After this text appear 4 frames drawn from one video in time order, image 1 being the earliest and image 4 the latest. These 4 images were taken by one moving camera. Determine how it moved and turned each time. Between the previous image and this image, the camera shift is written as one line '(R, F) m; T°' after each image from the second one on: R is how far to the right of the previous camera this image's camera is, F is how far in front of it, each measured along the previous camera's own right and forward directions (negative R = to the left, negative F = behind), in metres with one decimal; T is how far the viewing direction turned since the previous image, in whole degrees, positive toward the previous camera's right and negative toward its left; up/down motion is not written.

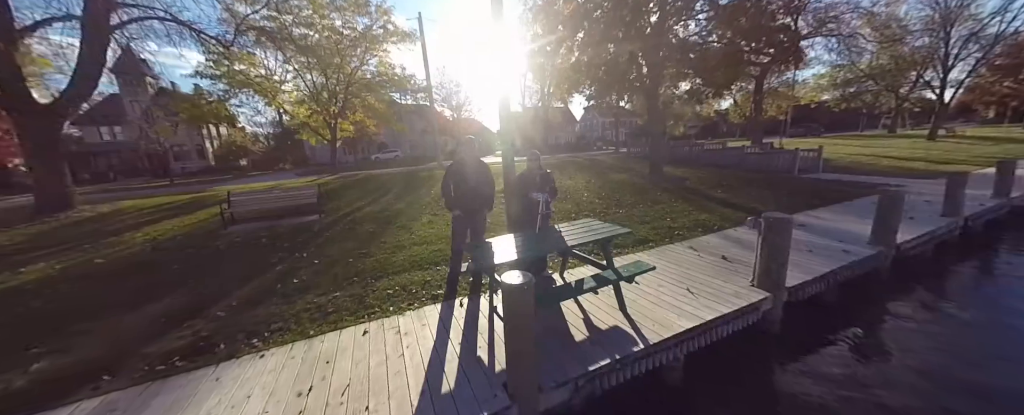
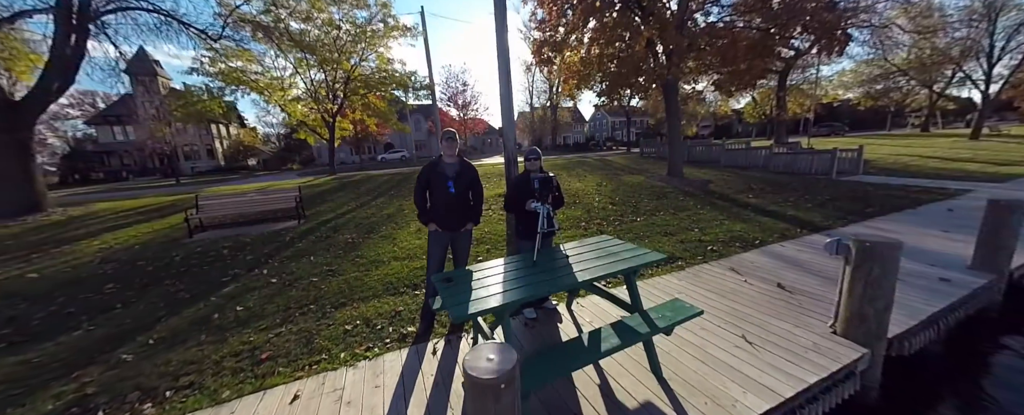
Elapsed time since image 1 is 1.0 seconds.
(+0.2, +1.0) m; -2°
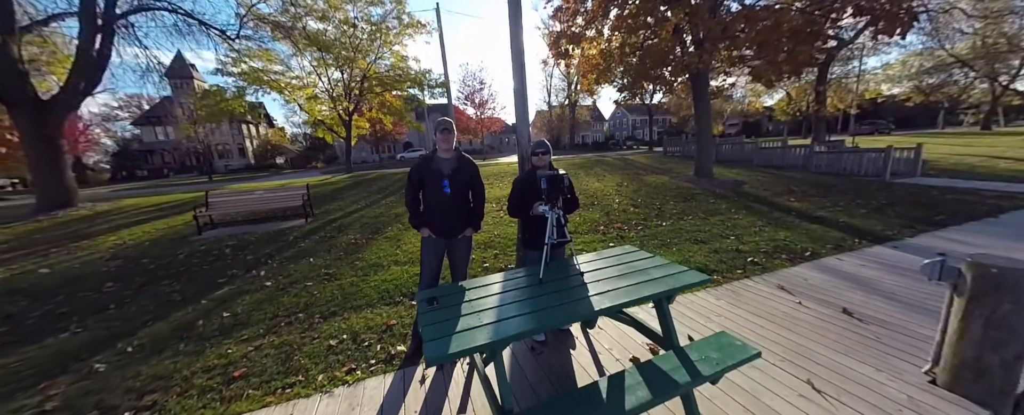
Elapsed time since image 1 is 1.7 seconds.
(+0.1, +0.5) m; -3°
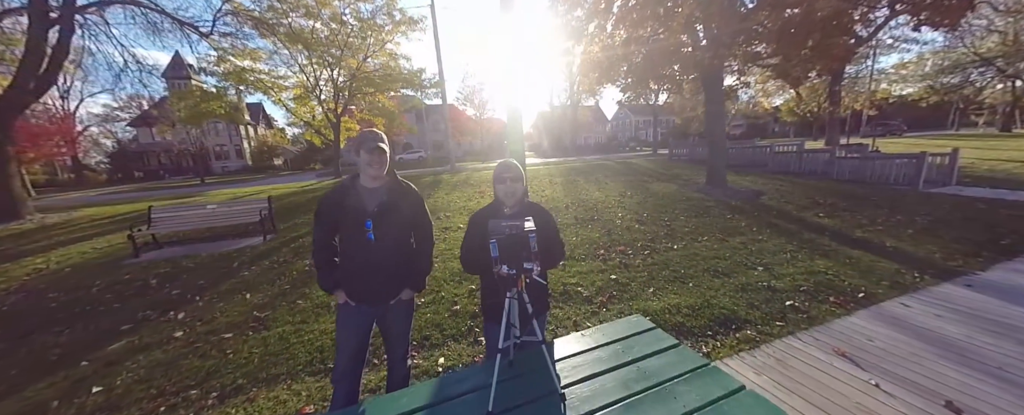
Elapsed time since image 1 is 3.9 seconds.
(+0.3, +0.9) m; 0°
